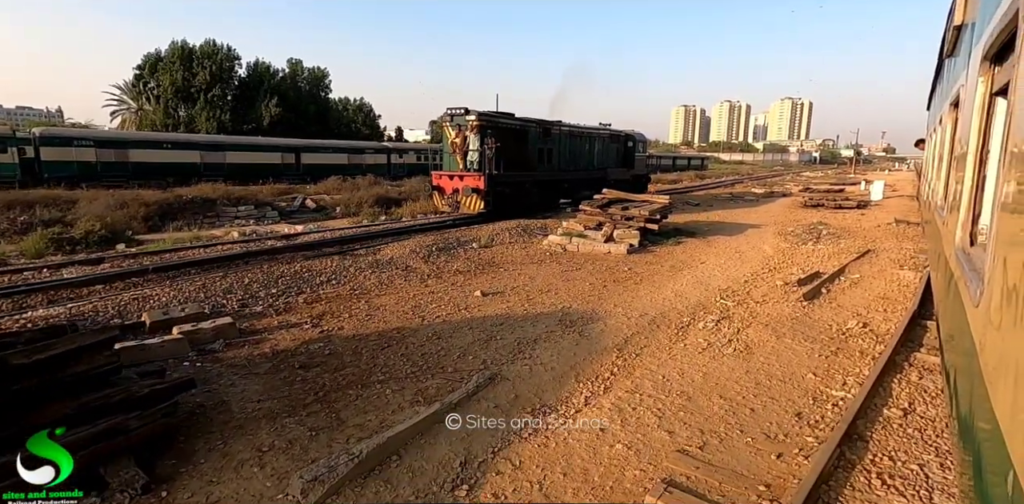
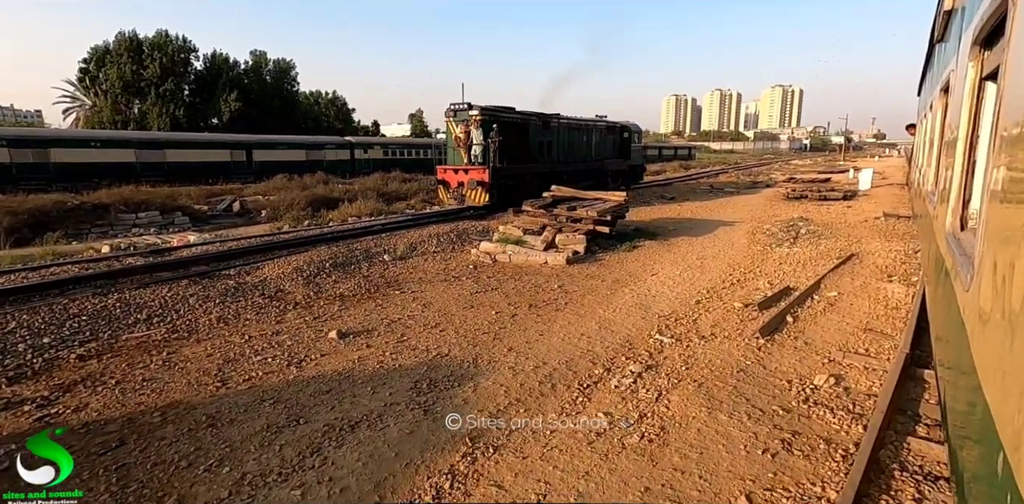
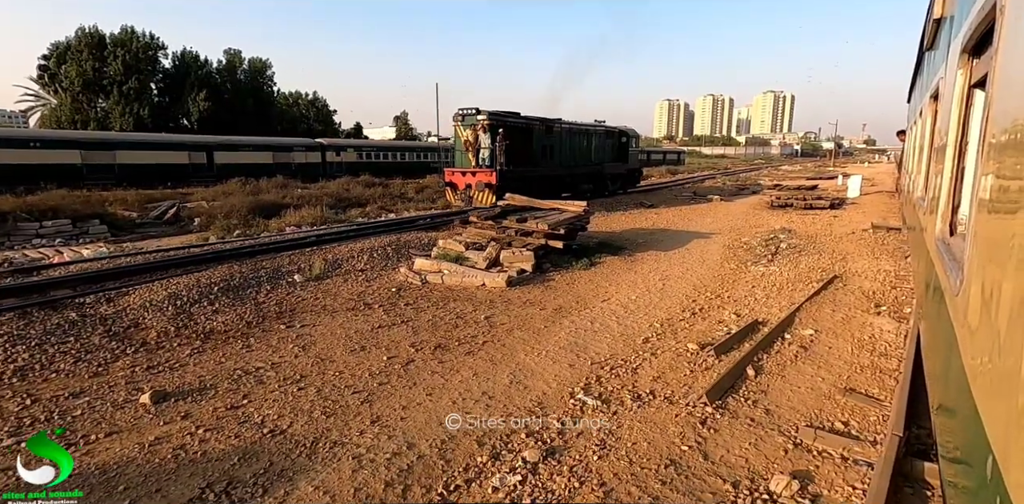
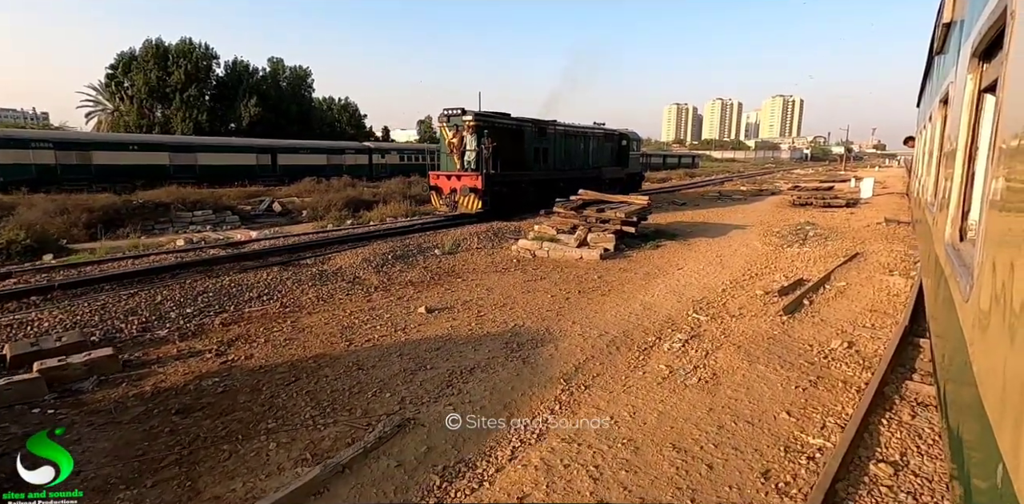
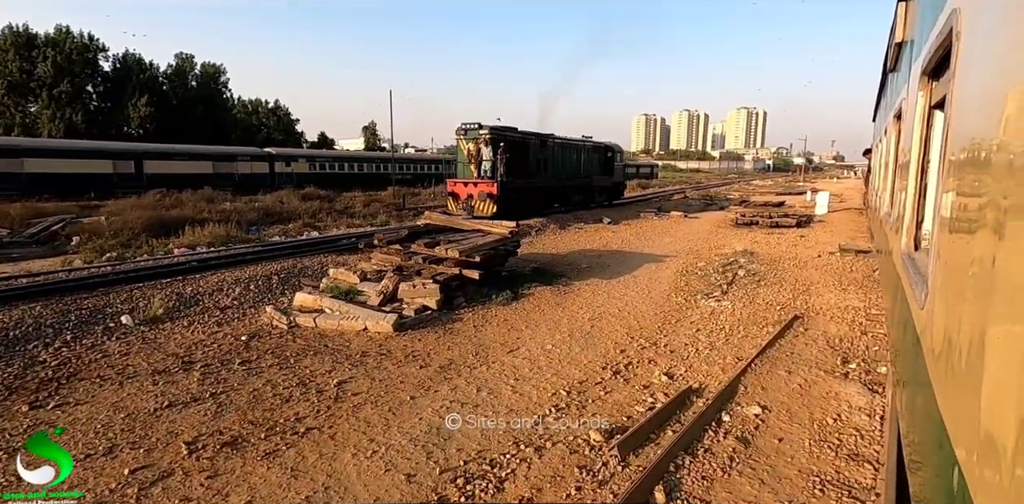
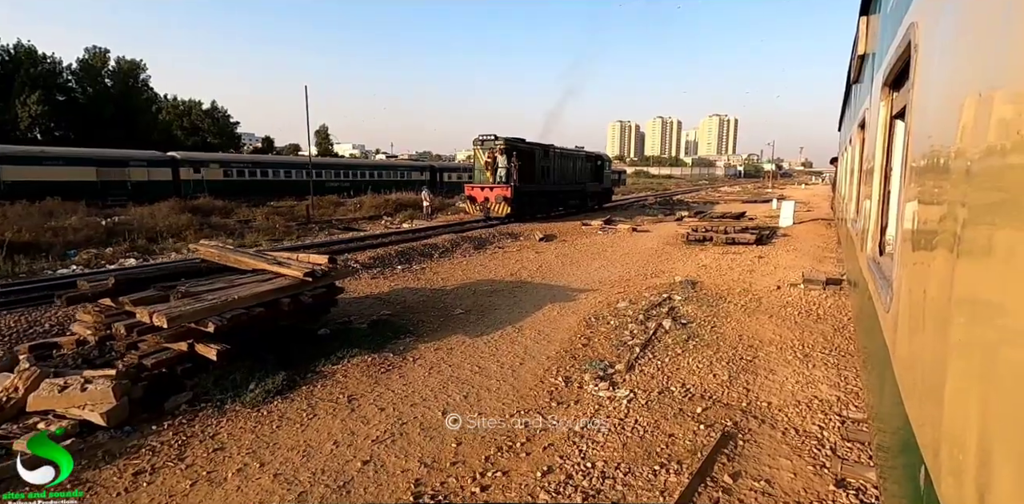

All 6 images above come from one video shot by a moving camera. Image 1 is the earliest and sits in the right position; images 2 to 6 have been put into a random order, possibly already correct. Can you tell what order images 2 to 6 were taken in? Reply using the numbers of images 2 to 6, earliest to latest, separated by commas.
4, 2, 3, 5, 6
